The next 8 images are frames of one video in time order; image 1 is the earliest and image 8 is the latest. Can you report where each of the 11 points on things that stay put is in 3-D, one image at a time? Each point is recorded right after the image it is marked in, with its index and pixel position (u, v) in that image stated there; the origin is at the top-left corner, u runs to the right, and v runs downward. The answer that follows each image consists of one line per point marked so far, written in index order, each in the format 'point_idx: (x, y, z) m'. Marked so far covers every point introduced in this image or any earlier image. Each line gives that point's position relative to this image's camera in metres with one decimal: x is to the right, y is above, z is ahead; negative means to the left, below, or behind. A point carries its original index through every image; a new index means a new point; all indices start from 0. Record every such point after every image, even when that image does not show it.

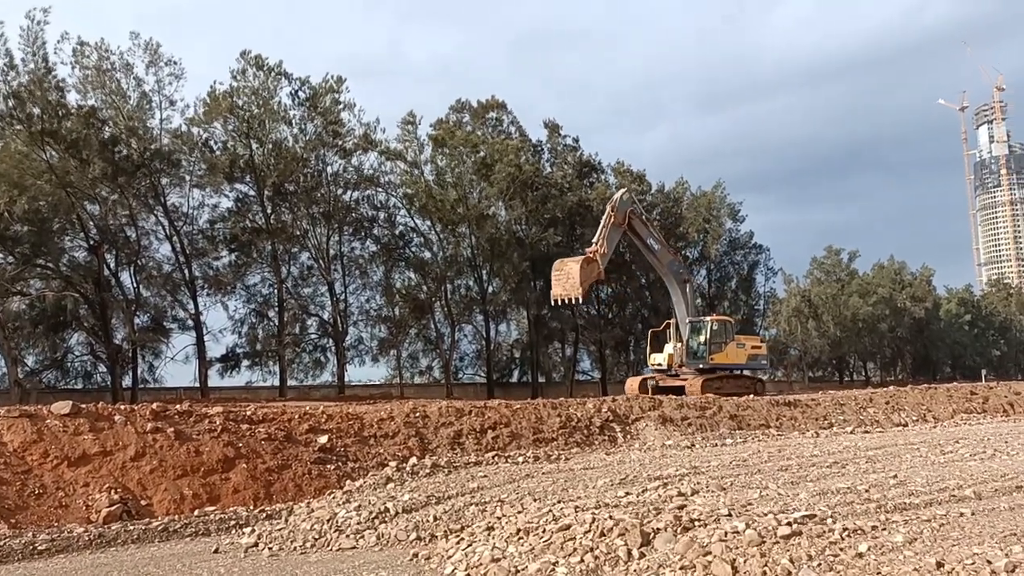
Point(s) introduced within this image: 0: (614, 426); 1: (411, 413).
0: (+1.9, -2.5, +14.7) m
1: (-1.6, -2.0, +12.5) m
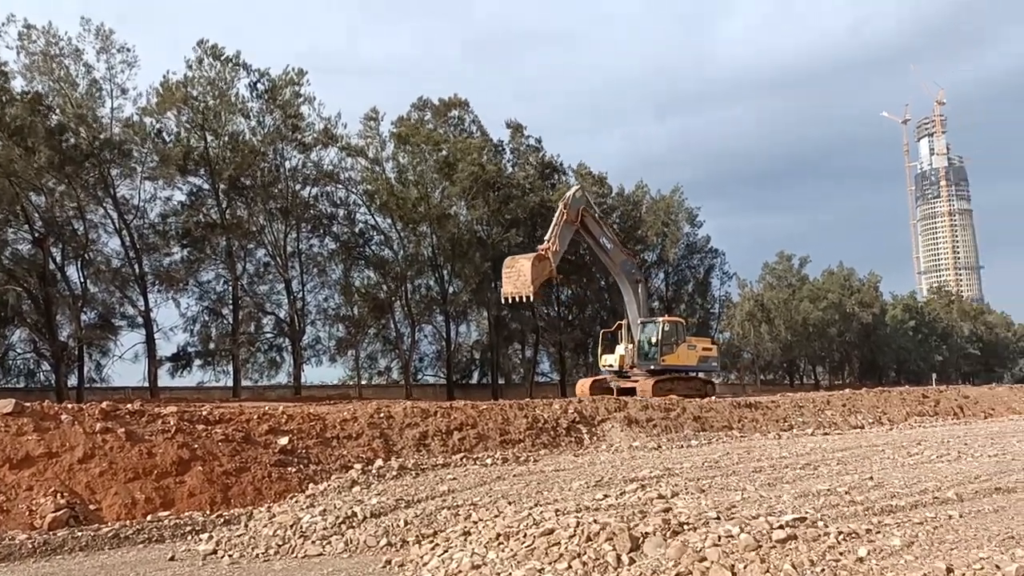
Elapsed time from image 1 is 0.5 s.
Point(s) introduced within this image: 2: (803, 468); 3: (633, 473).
0: (+1.2, -2.5, +14.5) m
1: (-2.1, -1.9, +12.2) m
2: (+3.5, -2.1, +9.5) m
3: (+1.4, -2.1, +9.1) m
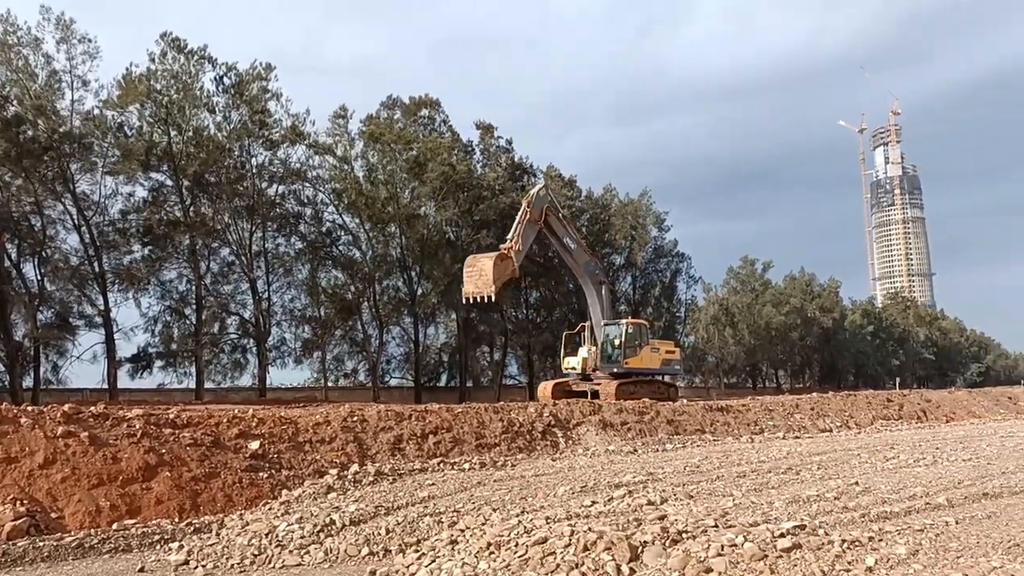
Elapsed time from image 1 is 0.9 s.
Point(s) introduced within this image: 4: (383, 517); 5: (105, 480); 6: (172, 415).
0: (+0.8, -2.6, +14.3) m
1: (-2.4, -1.9, +11.9) m
2: (+3.3, -2.2, +9.5) m
3: (+1.2, -2.1, +9.0) m
4: (-1.2, -2.2, +7.7) m
5: (-4.3, -2.0, +8.5) m
6: (-4.3, -1.6, +10.2) m
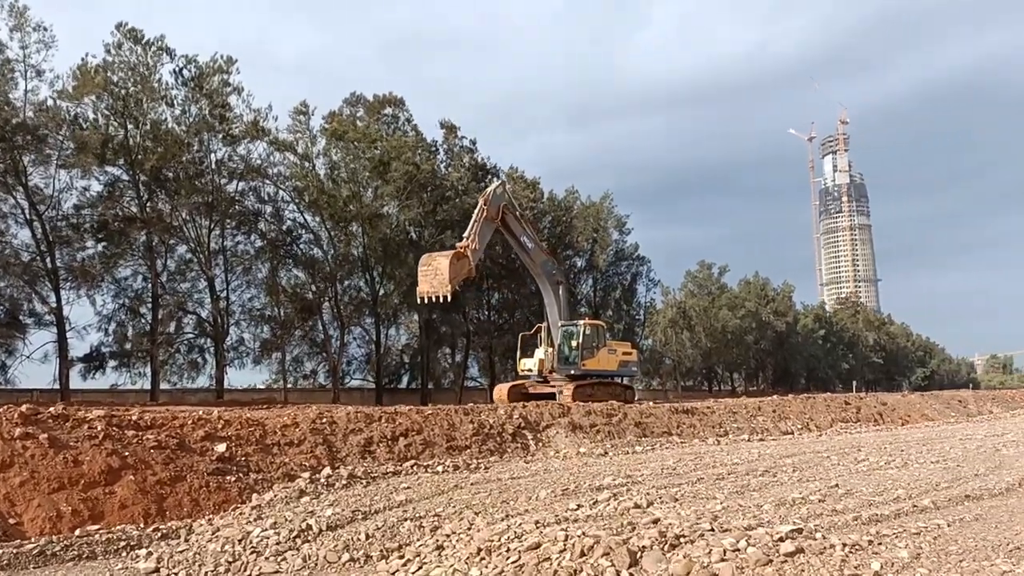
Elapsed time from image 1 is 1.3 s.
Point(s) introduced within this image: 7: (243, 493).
0: (+0.2, -2.6, +14.2) m
1: (-2.8, -1.9, +11.6) m
2: (+3.0, -2.2, +9.5) m
3: (+1.0, -2.1, +8.9) m
4: (-1.4, -2.2, +7.5) m
5: (-4.5, -2.0, +8.1) m
6: (-4.6, -1.6, +9.8) m
7: (-3.1, -2.3, +9.1) m
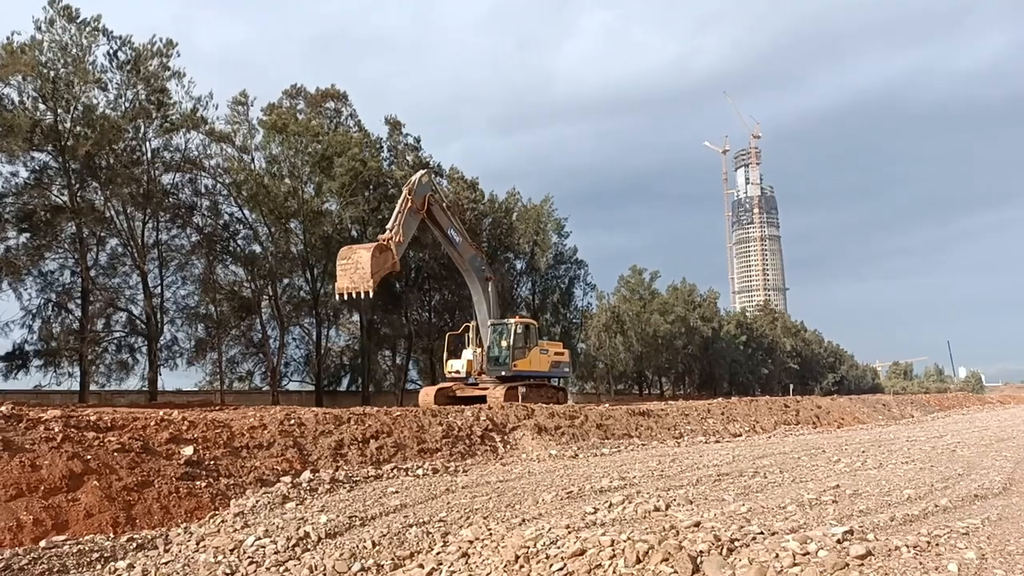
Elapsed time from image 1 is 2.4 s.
0: (-0.3, -2.6, +13.9) m
1: (-3.1, -1.8, +11.0) m
2: (+2.8, -2.2, +9.4) m
3: (+0.9, -2.1, +8.6) m
4: (-1.3, -2.1, +7.0) m
5: (-4.5, -1.9, +7.3) m
6: (-4.7, -1.5, +9.0) m
7: (-3.1, -2.2, +8.5) m
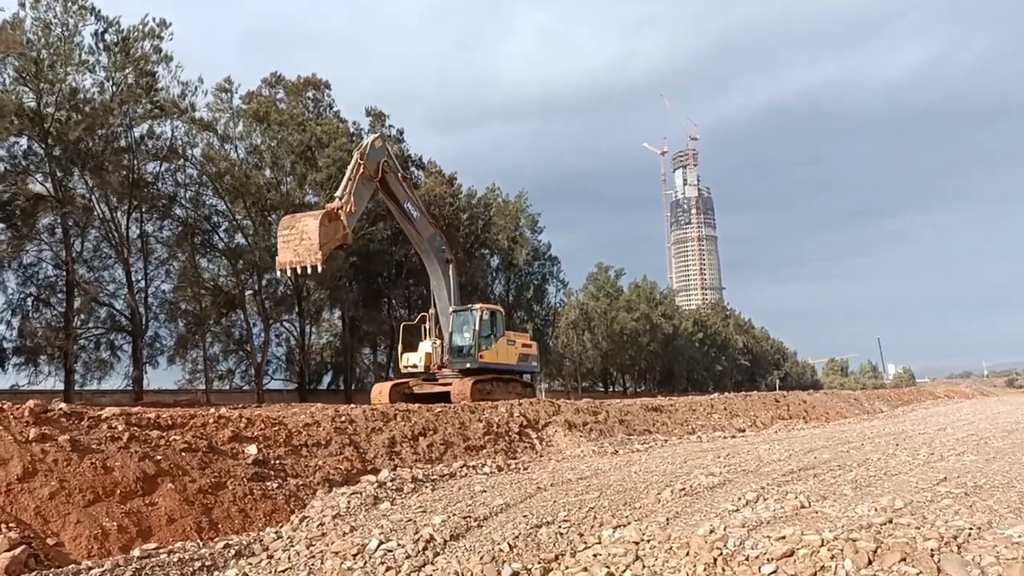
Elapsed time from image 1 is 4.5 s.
0: (+0.3, -2.4, +13.5) m
1: (-2.3, -1.7, +10.4) m
2: (+3.8, -2.1, +9.2) m
3: (+1.9, -2.0, +8.3) m
4: (-0.3, -2.0, +6.5) m
5: (-3.4, -1.7, +6.7) m
6: (-3.8, -1.3, +8.3) m
7: (-2.2, -2.1, +7.9) m
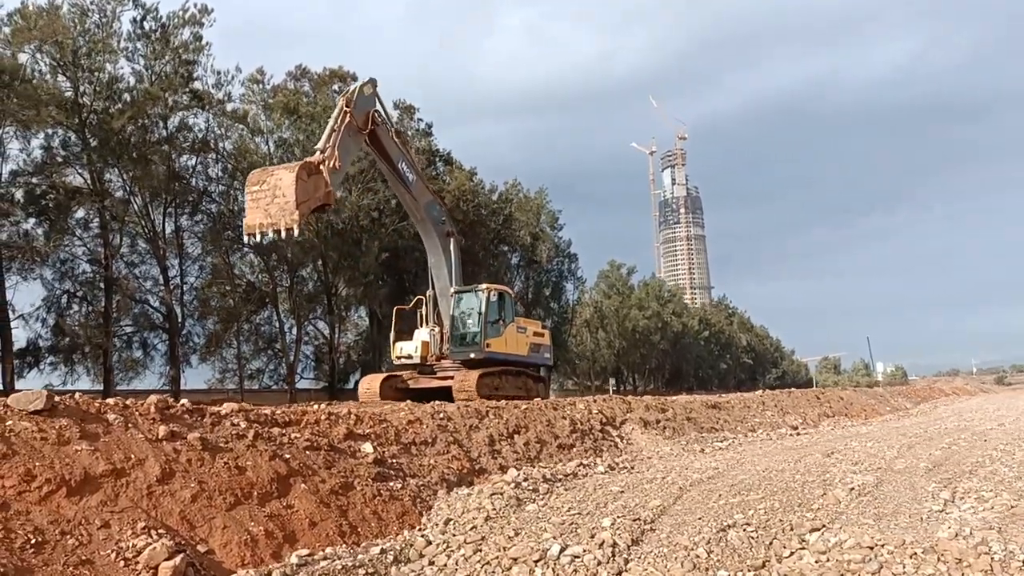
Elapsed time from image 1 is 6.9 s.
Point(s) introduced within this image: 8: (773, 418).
0: (+1.6, -2.3, +12.9) m
1: (-1.0, -1.6, +9.8) m
2: (+5.1, -1.9, +8.7) m
3: (+3.2, -1.8, +7.8) m
4: (+1.1, -1.8, +6.0) m
5: (-2.1, -1.6, +6.1) m
6: (-2.4, -1.2, +7.8) m
7: (-0.8, -2.0, +7.4) m
8: (+6.6, -3.3, +20.2) m
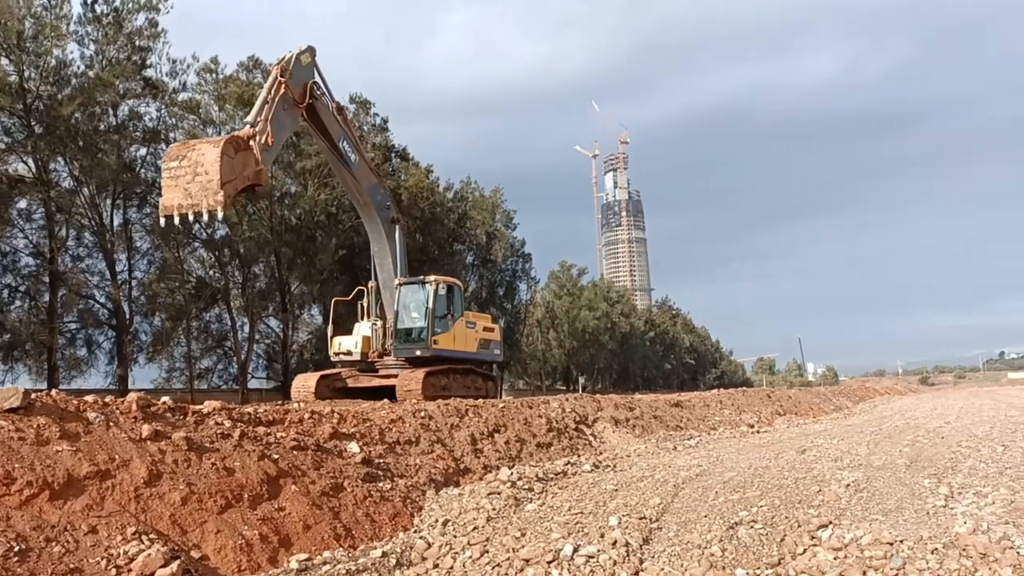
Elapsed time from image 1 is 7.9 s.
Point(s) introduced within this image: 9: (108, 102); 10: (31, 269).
0: (+1.2, -2.3, +12.9) m
1: (-1.2, -1.5, +9.6) m
2: (+4.9, -1.9, +8.9) m
3: (+3.1, -1.8, +7.8) m
4: (+1.1, -1.8, +5.9) m
5: (-2.0, -1.5, +5.8) m
6: (-2.5, -1.1, +7.5) m
7: (-0.9, -1.9, +7.1) m
8: (+5.7, -3.3, +20.4) m
9: (-10.0, +4.6, +19.7) m
10: (-11.6, +0.5, +19.1) m
